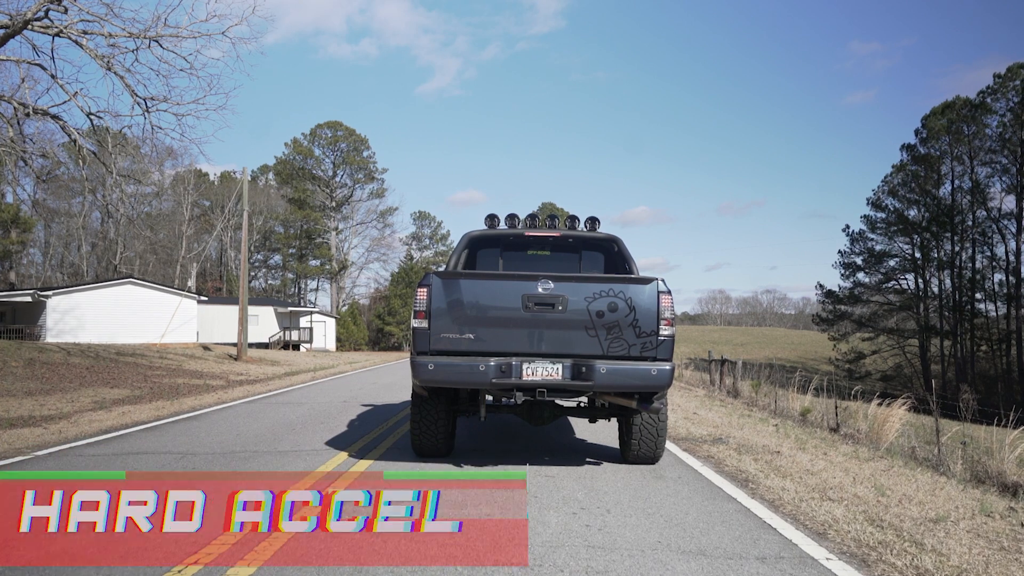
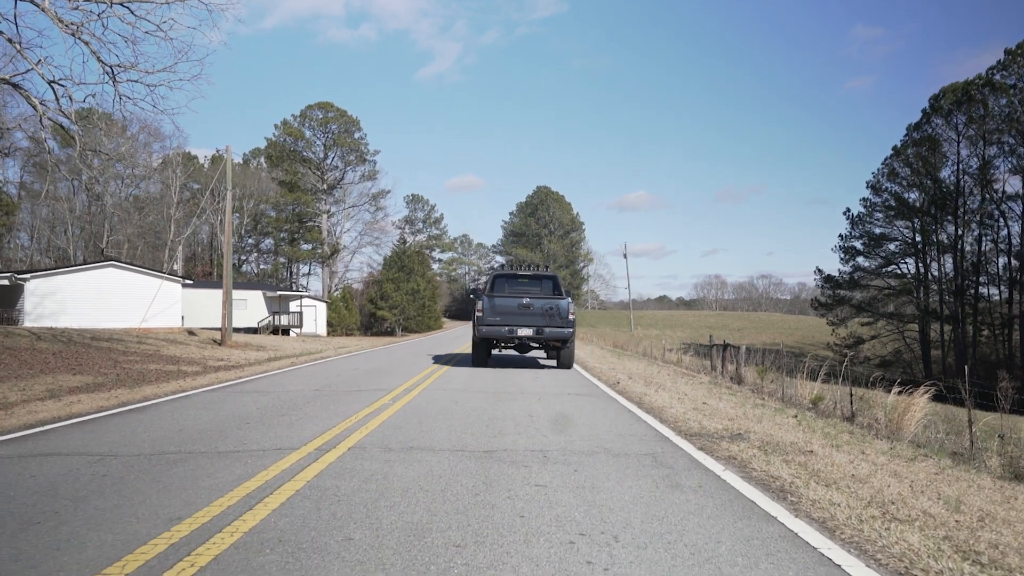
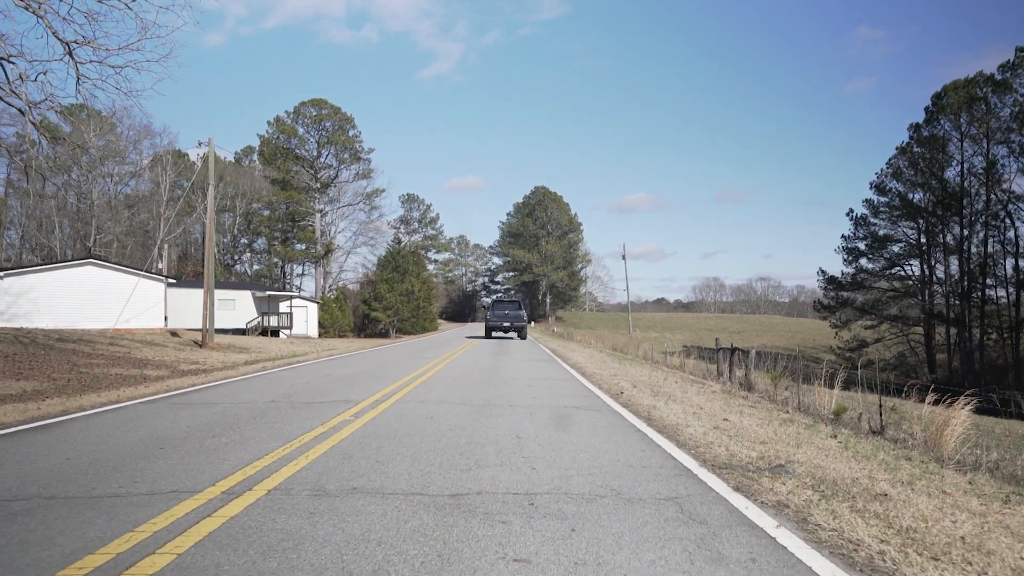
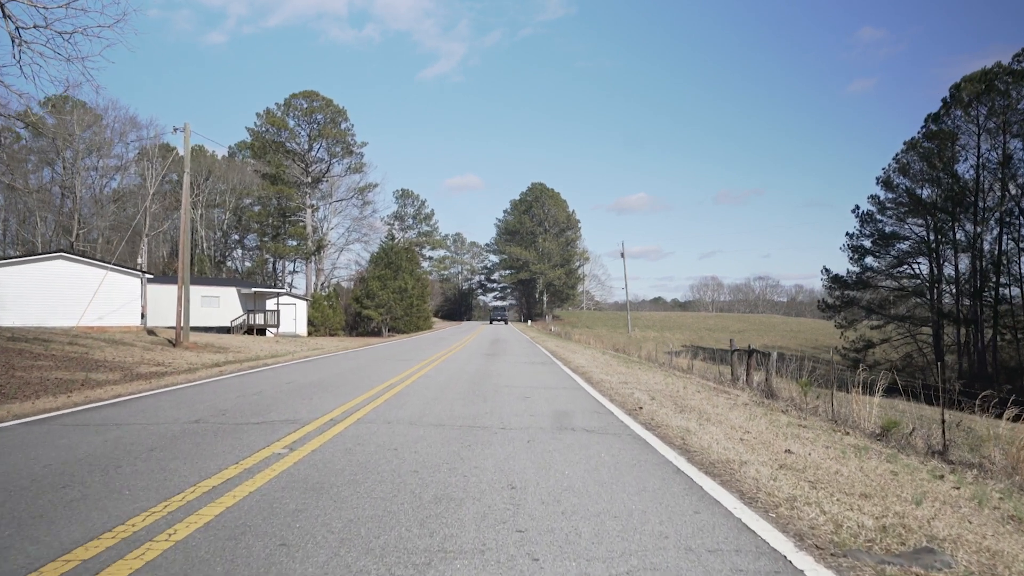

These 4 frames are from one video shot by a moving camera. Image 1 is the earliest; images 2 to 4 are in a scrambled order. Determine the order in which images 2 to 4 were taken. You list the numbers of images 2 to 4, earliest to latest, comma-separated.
2, 3, 4
